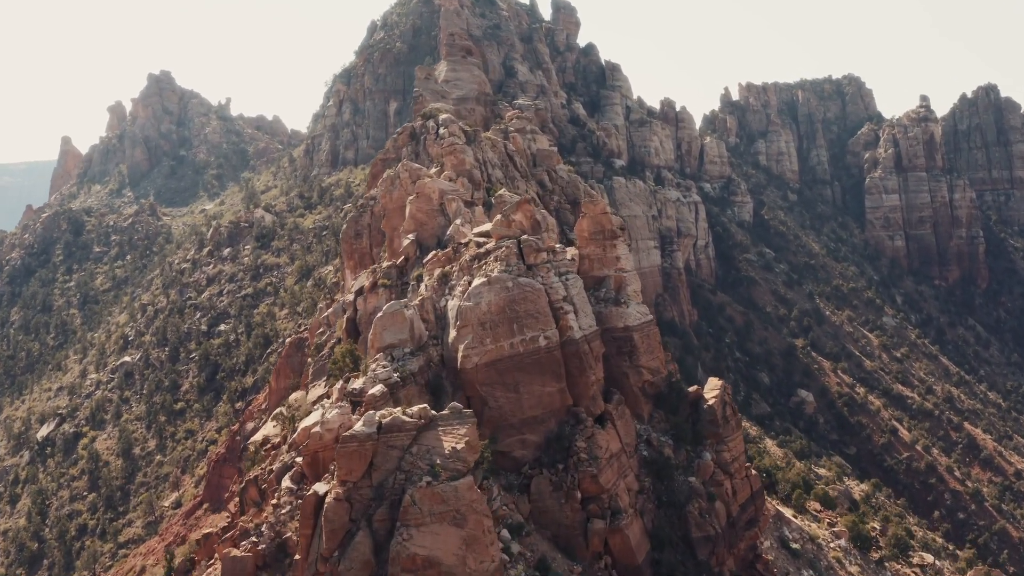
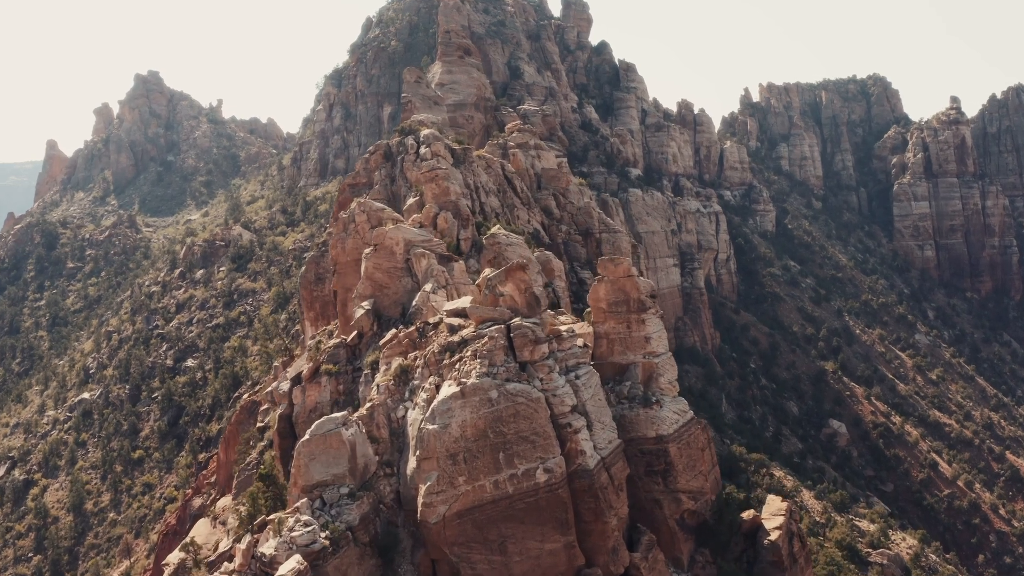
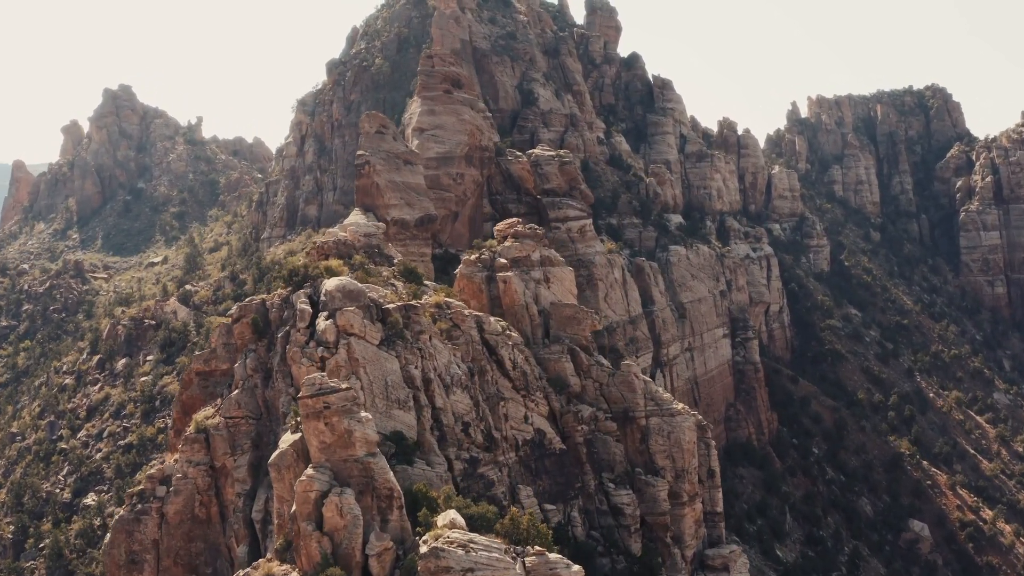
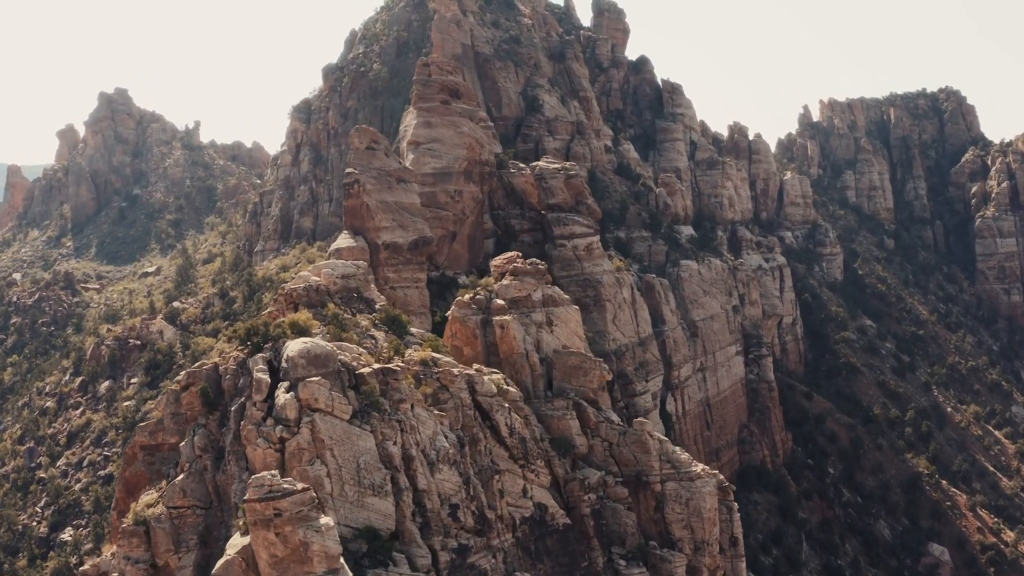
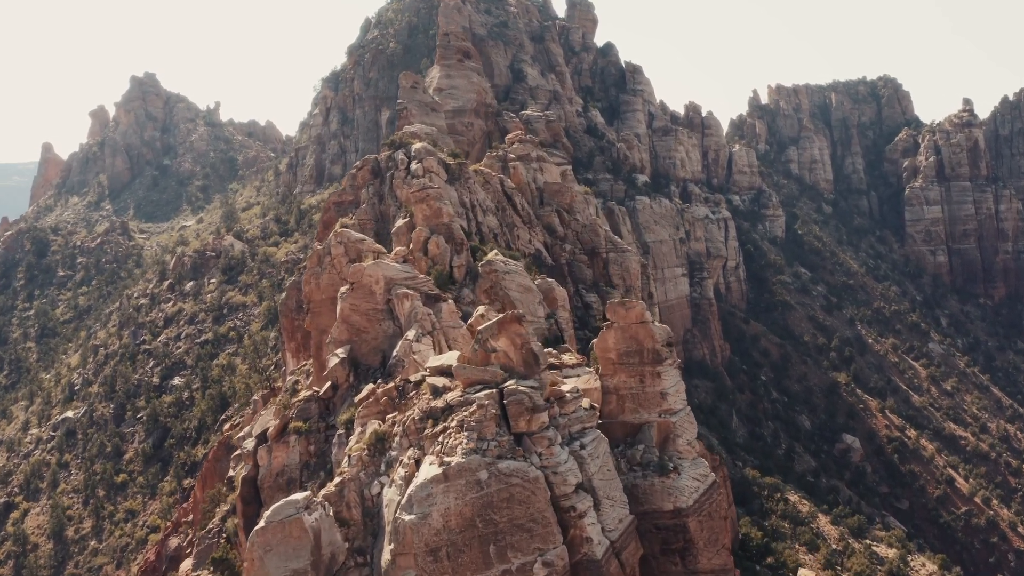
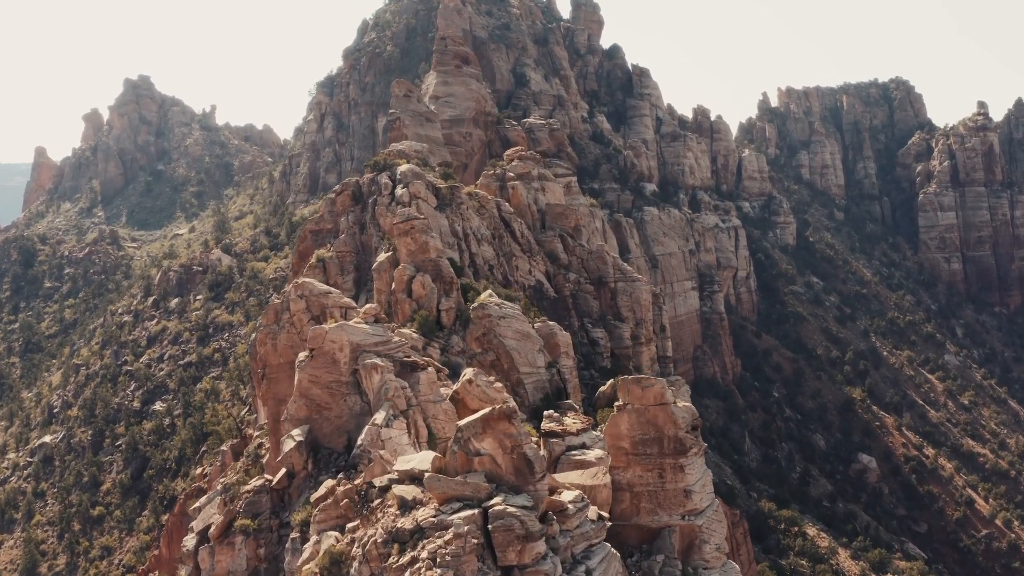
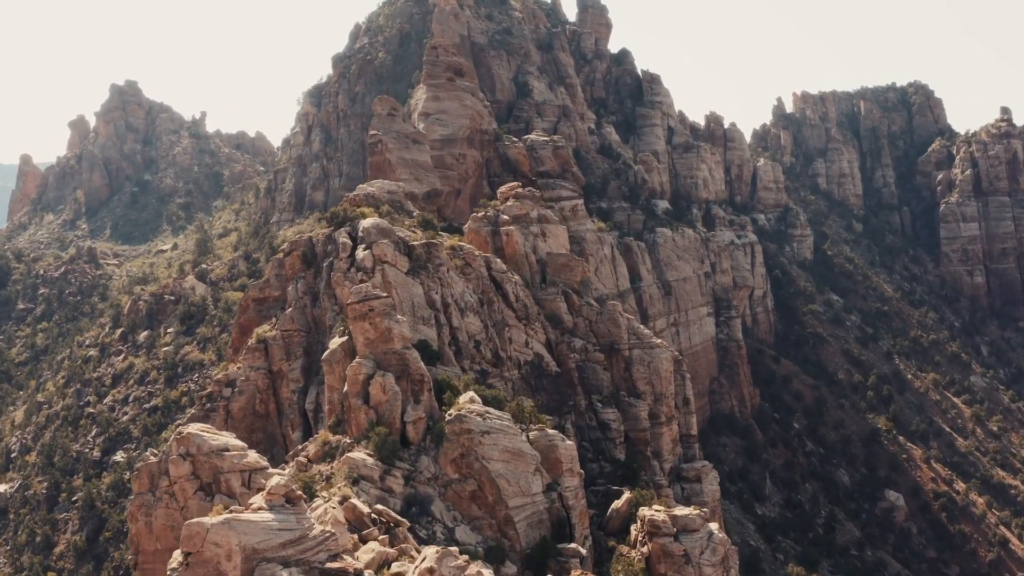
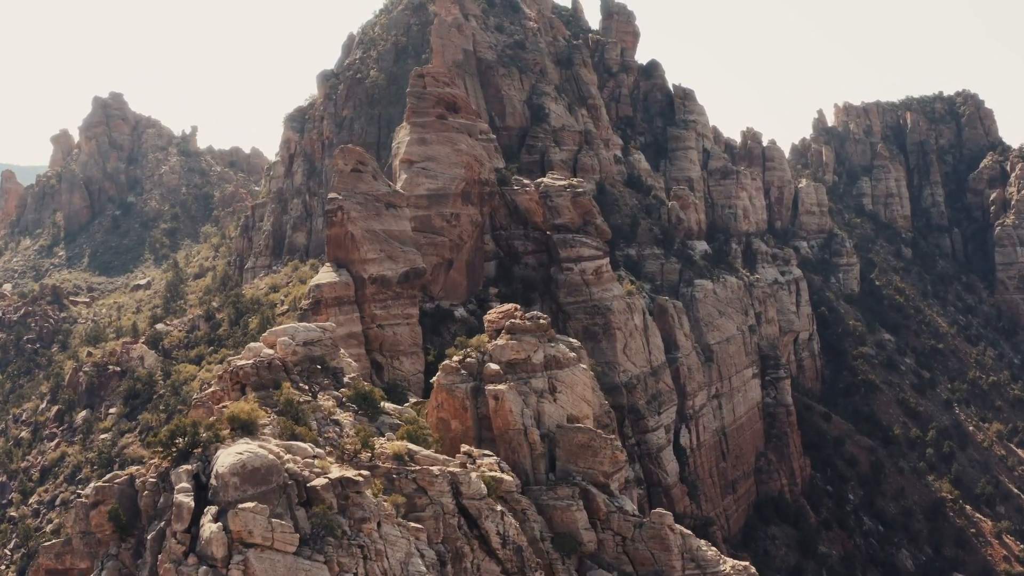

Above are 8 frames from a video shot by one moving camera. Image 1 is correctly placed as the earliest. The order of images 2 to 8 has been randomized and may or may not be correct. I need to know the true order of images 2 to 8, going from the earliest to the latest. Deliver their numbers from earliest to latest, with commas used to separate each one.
2, 5, 6, 7, 3, 4, 8
